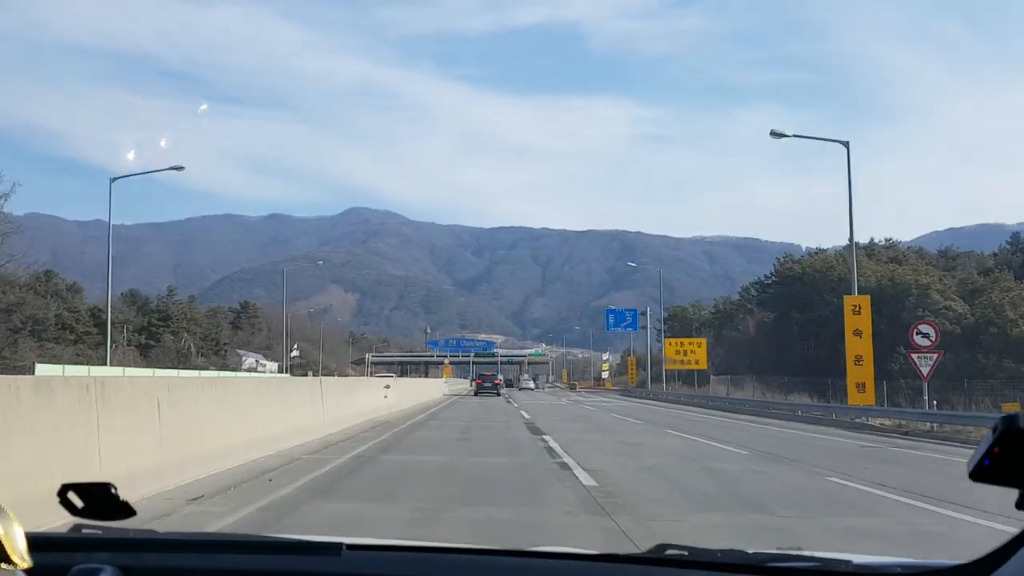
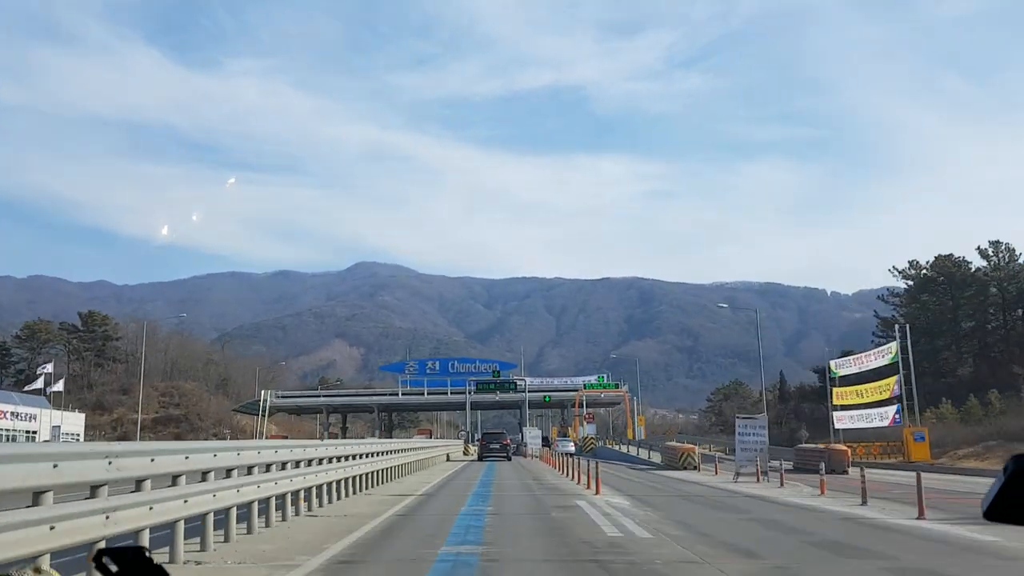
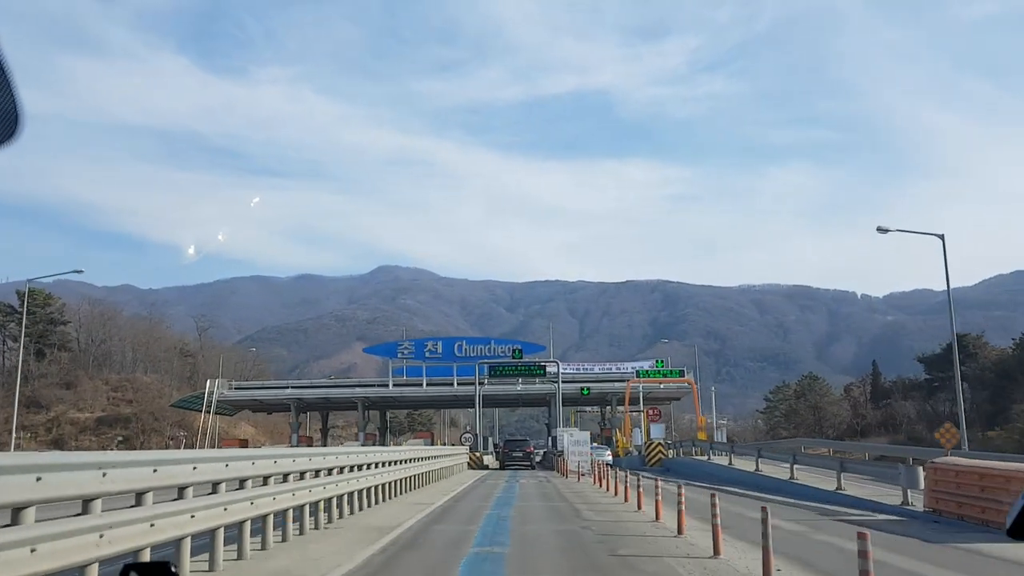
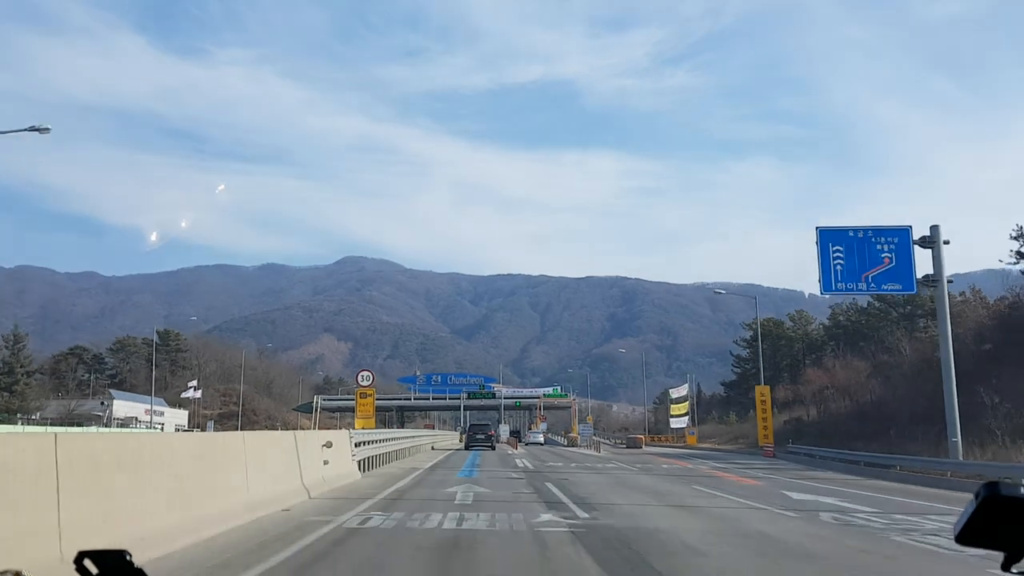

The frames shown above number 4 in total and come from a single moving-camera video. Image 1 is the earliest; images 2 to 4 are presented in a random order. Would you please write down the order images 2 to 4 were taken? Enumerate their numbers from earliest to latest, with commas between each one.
4, 2, 3
